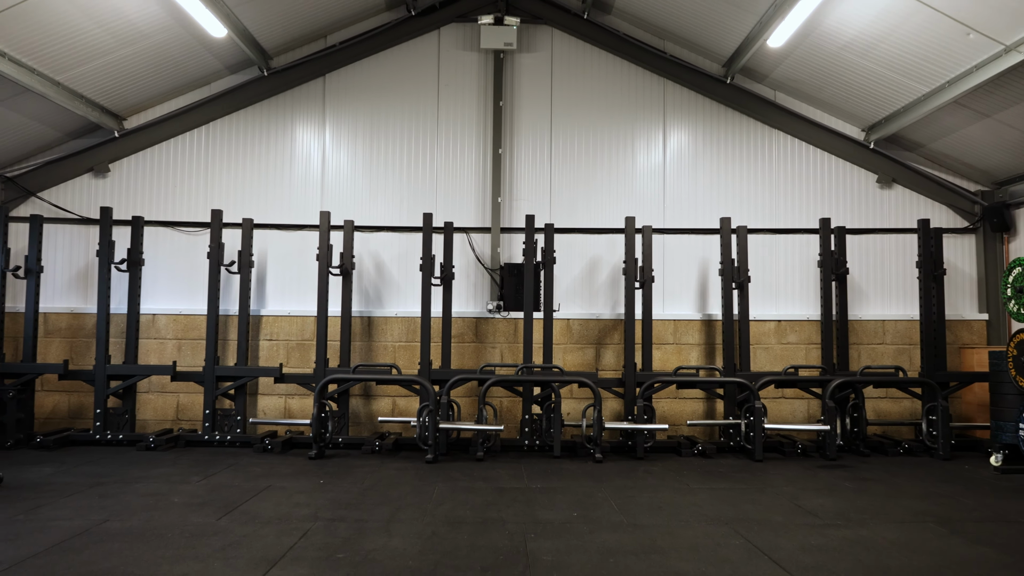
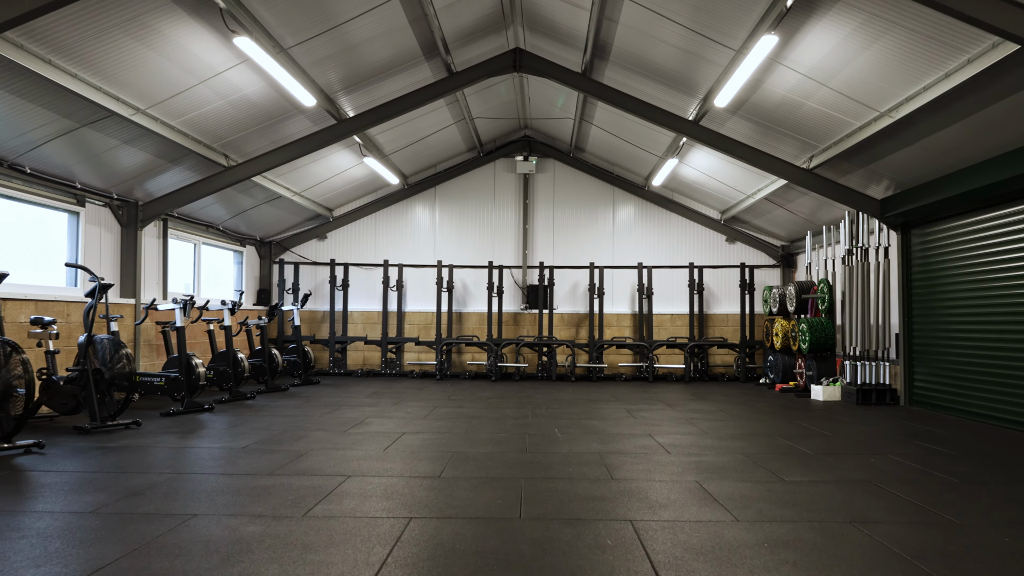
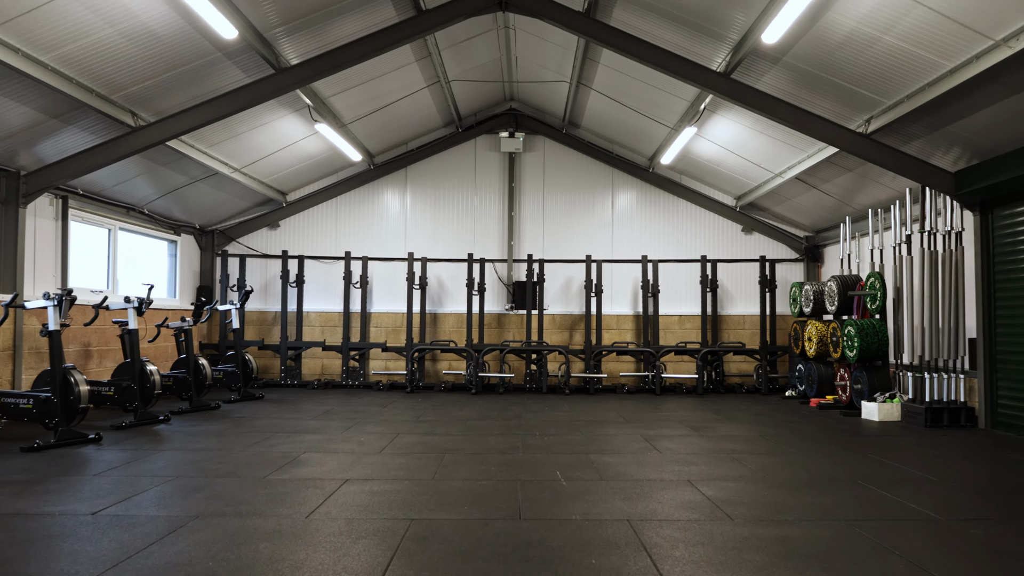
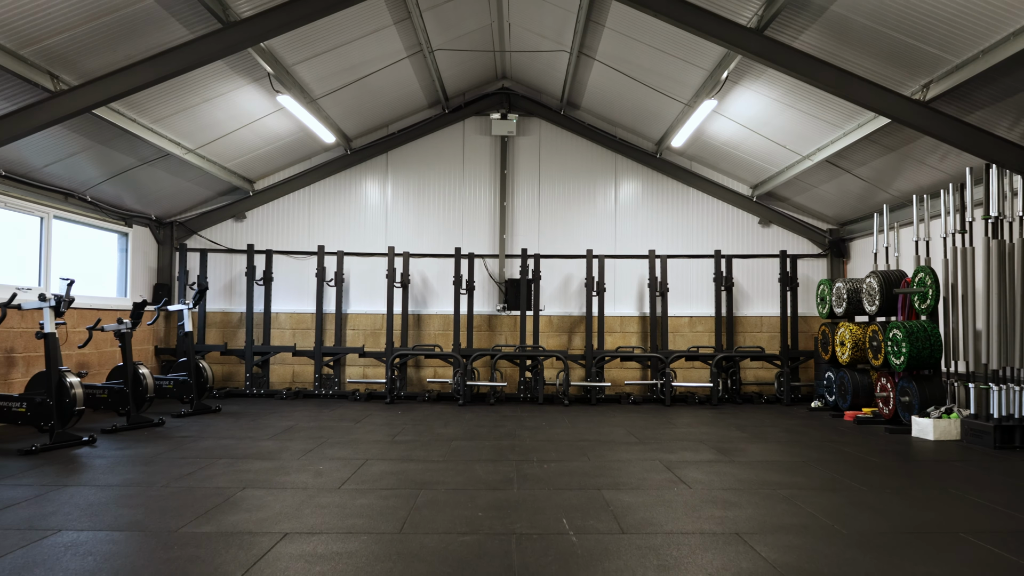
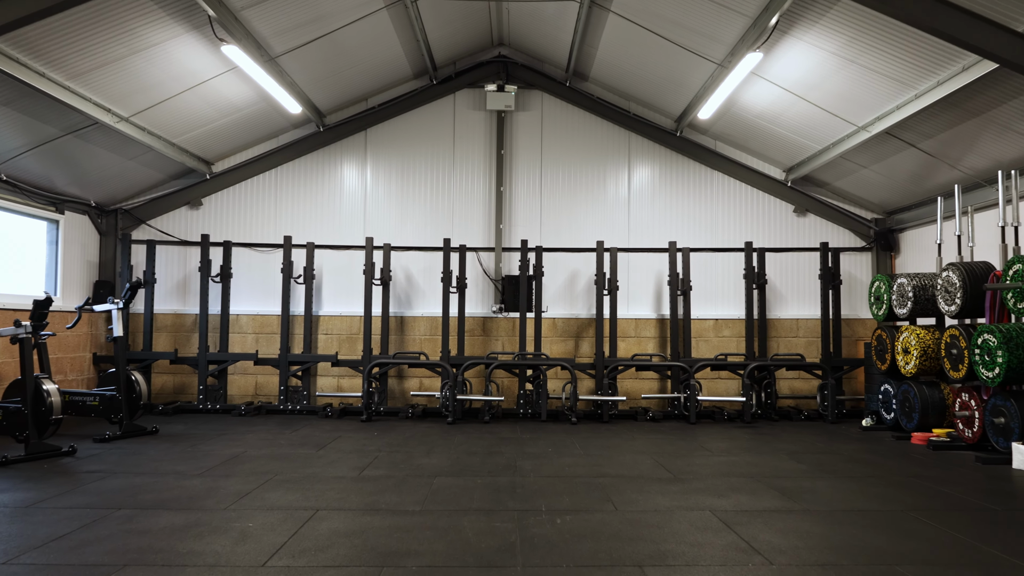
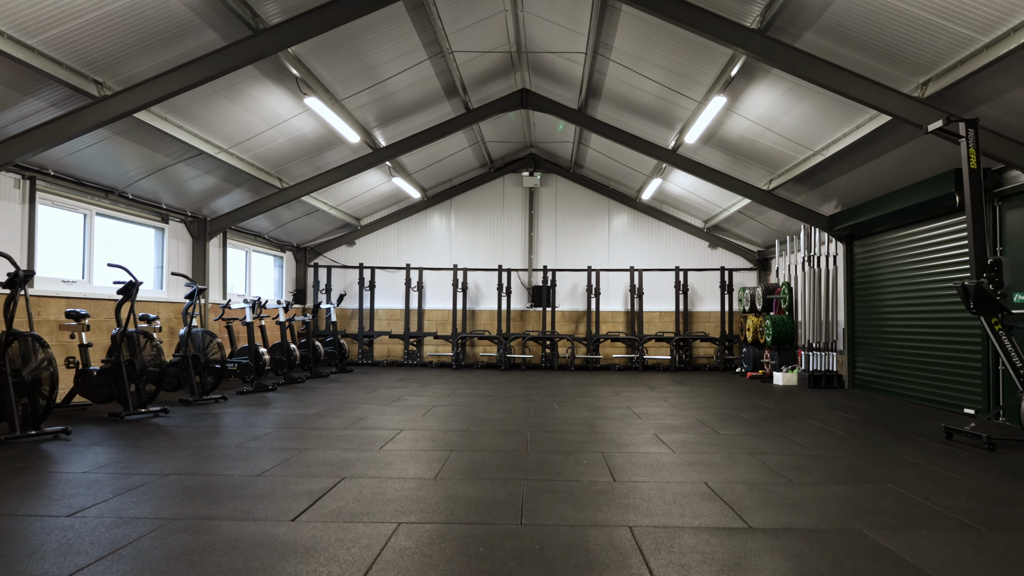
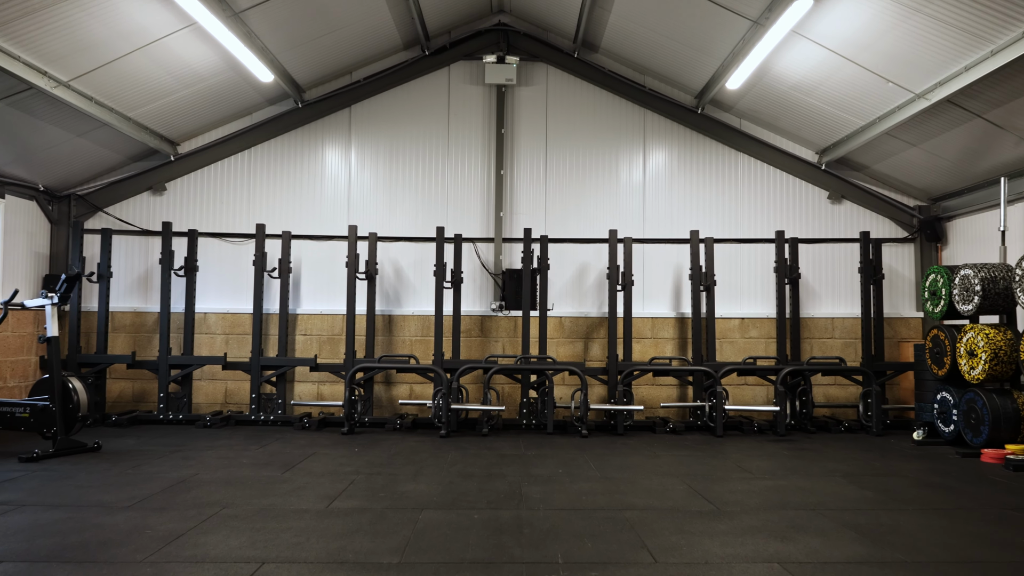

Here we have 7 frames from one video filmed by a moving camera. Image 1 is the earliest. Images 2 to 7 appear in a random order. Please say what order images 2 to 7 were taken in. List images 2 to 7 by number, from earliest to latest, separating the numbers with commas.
7, 5, 4, 3, 2, 6
